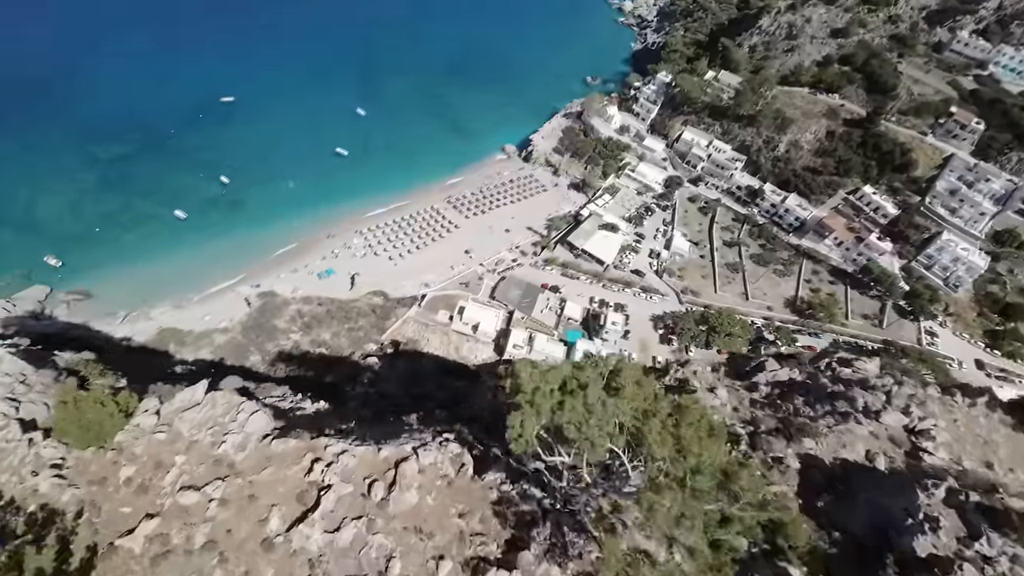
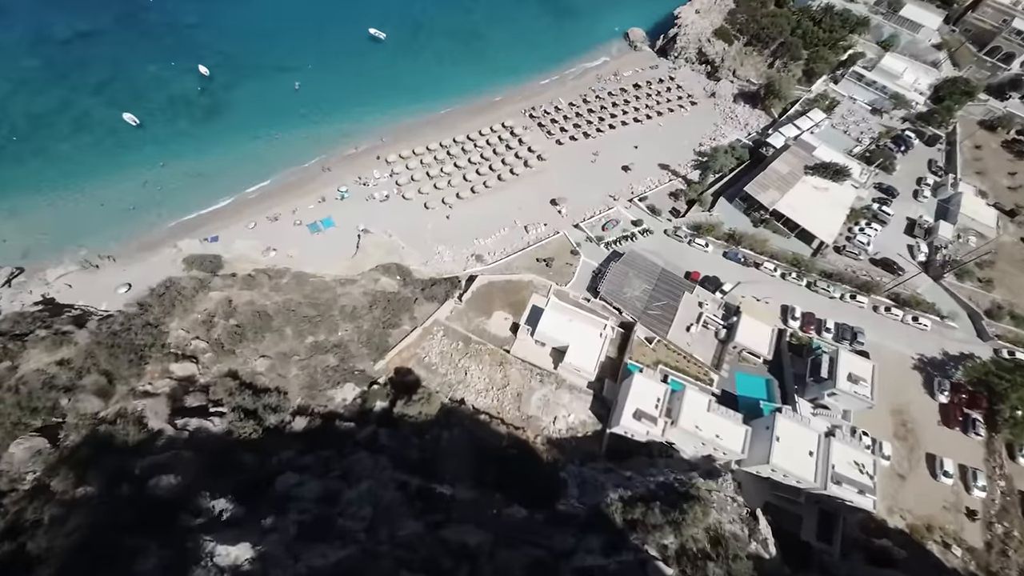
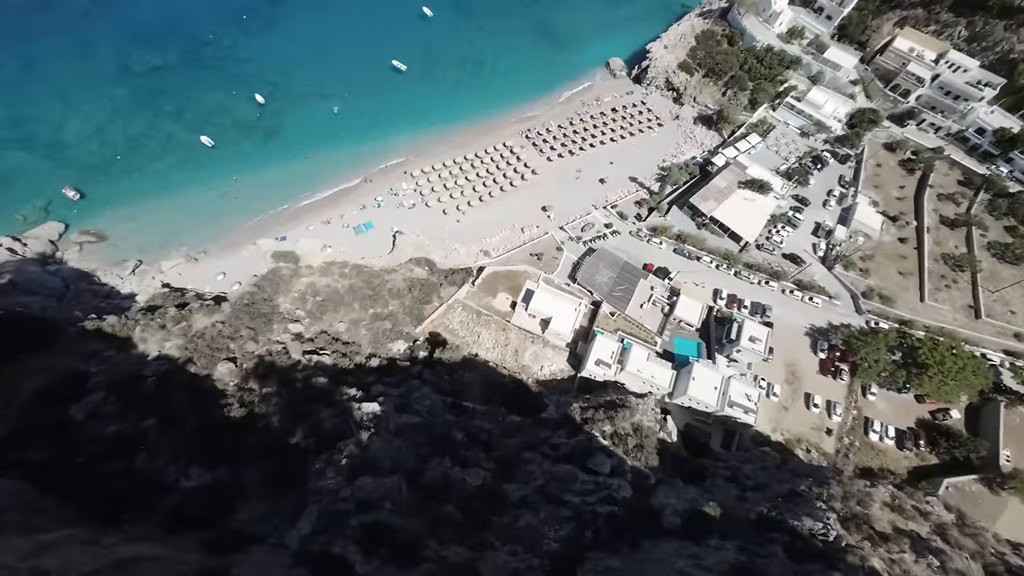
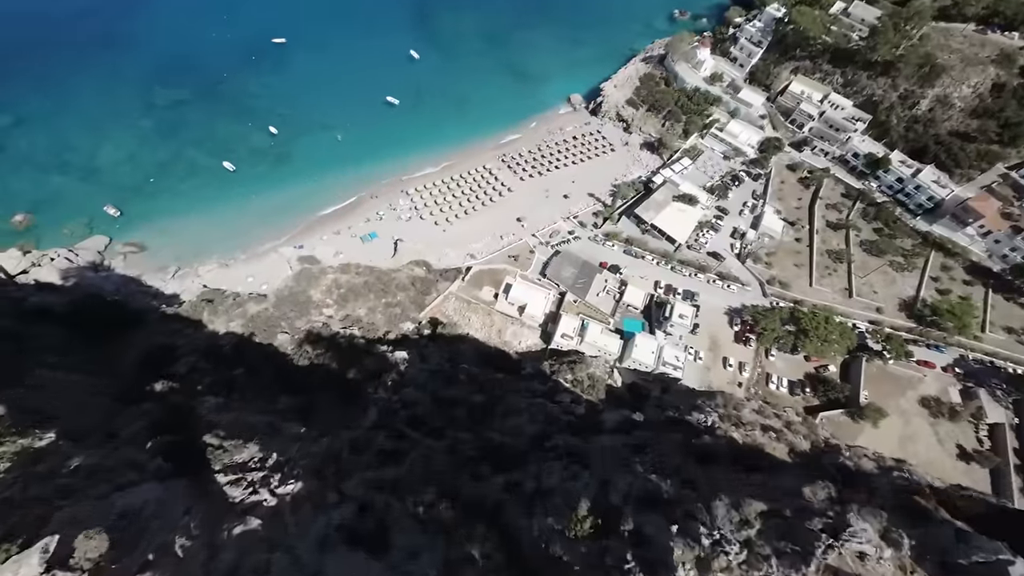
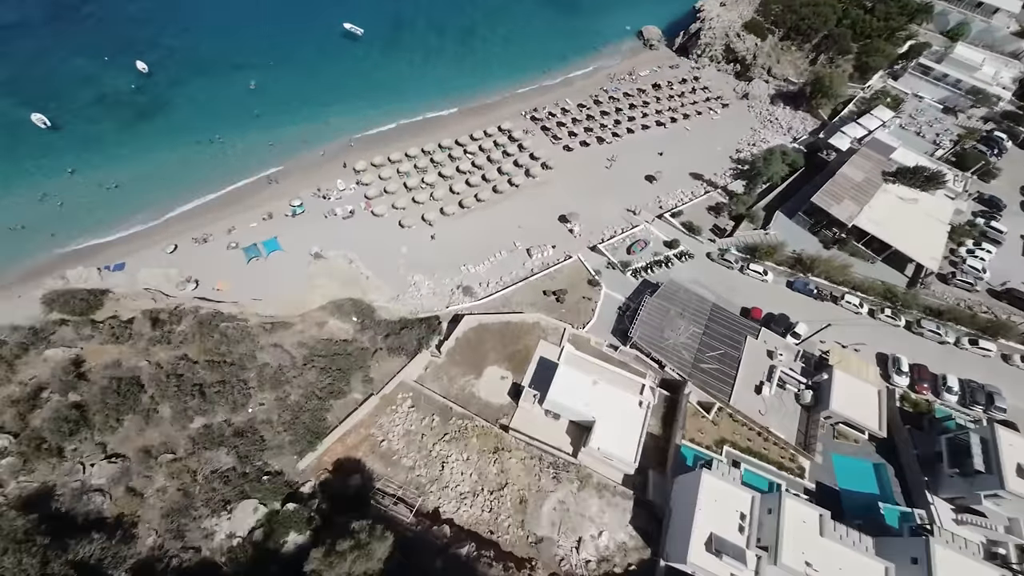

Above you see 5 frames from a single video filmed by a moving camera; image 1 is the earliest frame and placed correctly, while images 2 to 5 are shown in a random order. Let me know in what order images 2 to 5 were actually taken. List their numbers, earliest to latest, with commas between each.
4, 3, 2, 5
